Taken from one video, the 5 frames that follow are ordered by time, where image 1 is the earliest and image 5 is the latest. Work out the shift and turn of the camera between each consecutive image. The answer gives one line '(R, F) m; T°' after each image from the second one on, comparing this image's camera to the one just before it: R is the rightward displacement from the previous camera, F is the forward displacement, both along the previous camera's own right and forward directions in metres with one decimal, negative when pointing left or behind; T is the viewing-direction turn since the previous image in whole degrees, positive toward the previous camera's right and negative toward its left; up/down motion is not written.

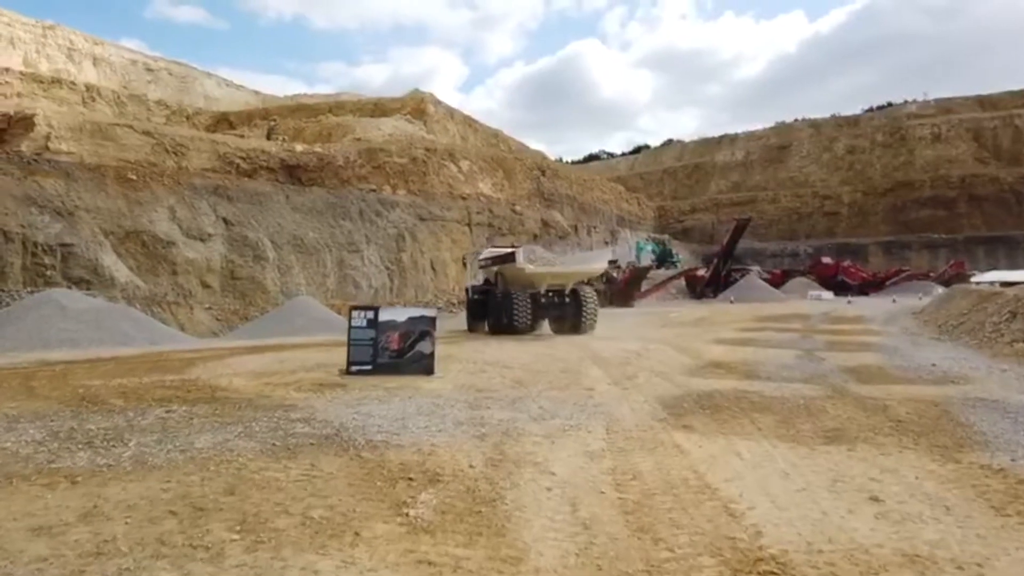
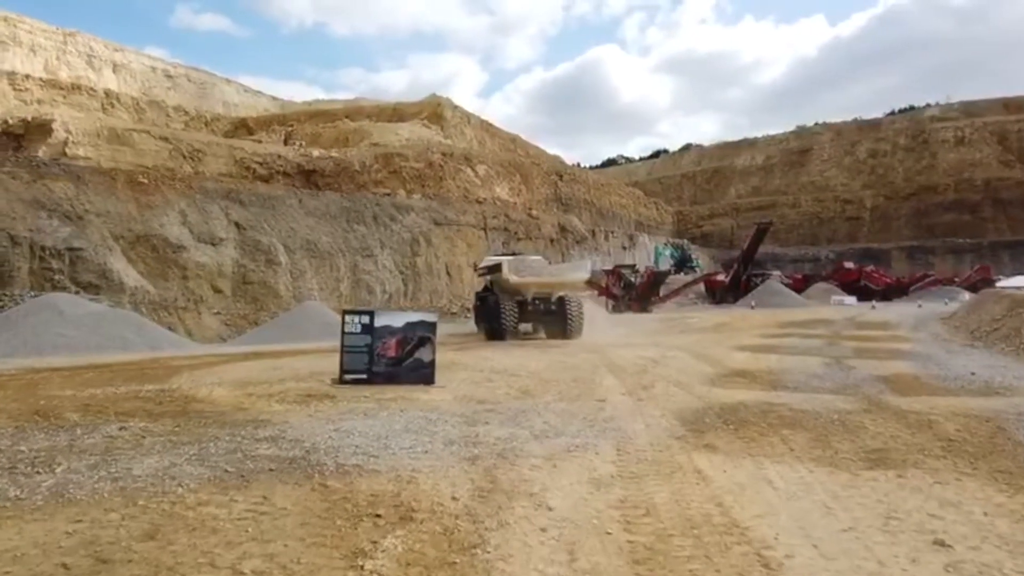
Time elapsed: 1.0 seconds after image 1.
(+0.1, +0.7) m; -1°
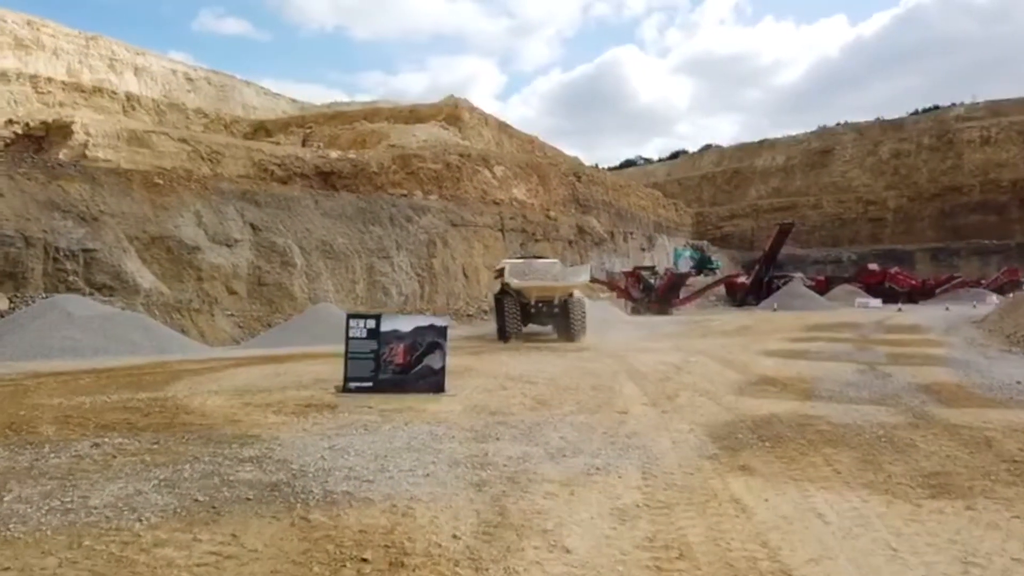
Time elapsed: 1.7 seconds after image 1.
(0.0, +0.5) m; -1°
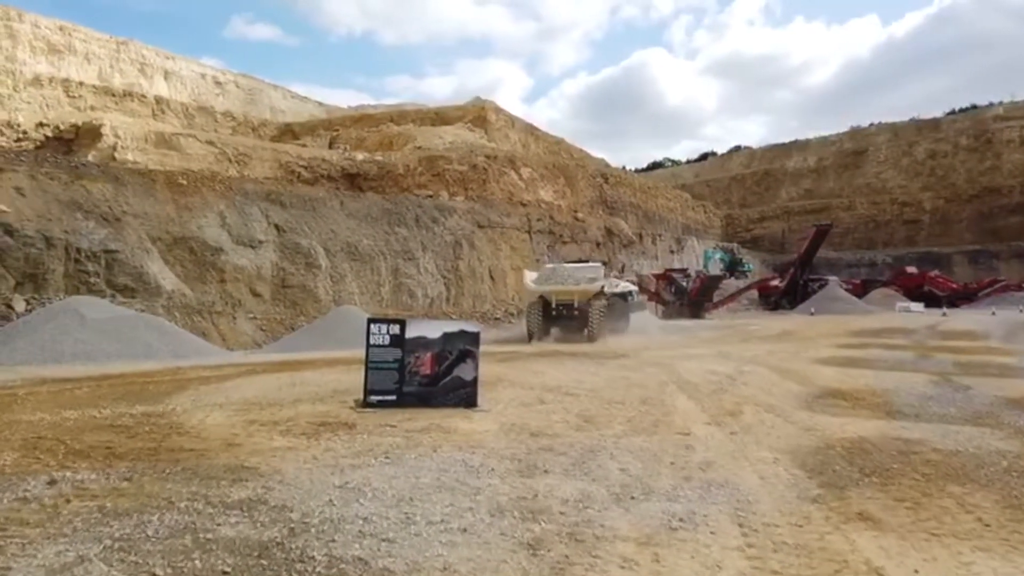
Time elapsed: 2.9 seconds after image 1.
(-0.2, +1.0) m; -2°
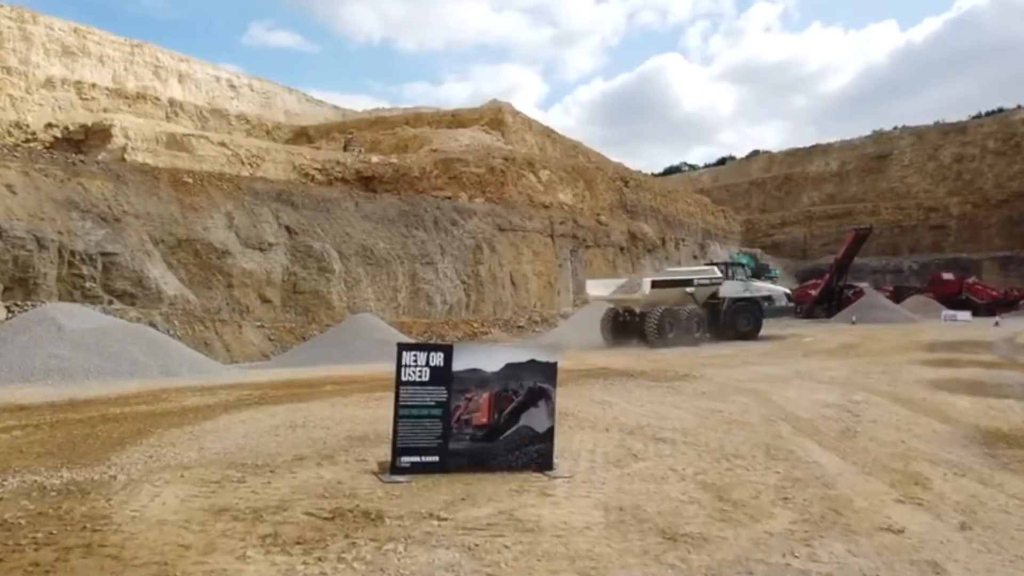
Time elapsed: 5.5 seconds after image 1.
(-0.5, +2.2) m; -1°
